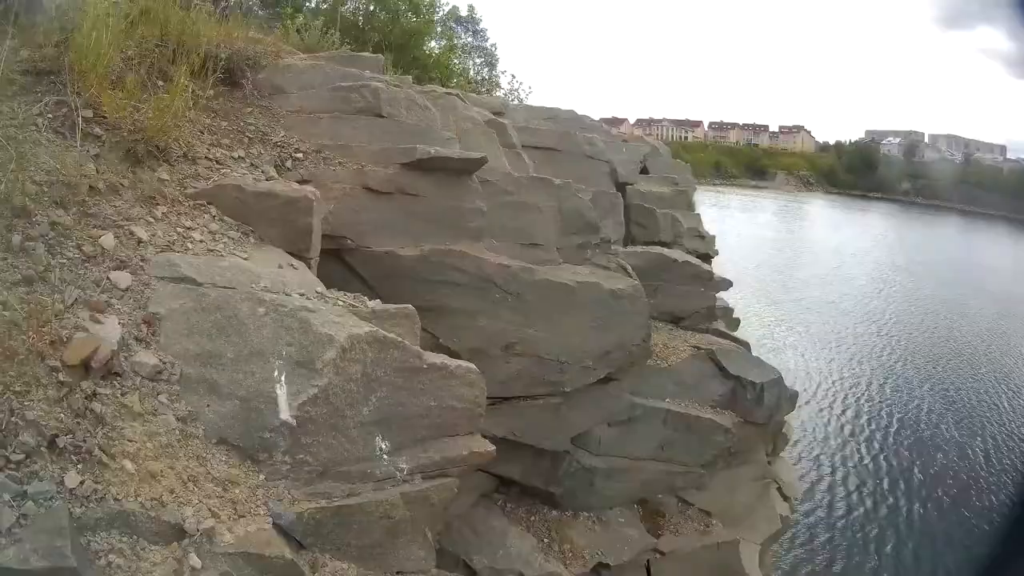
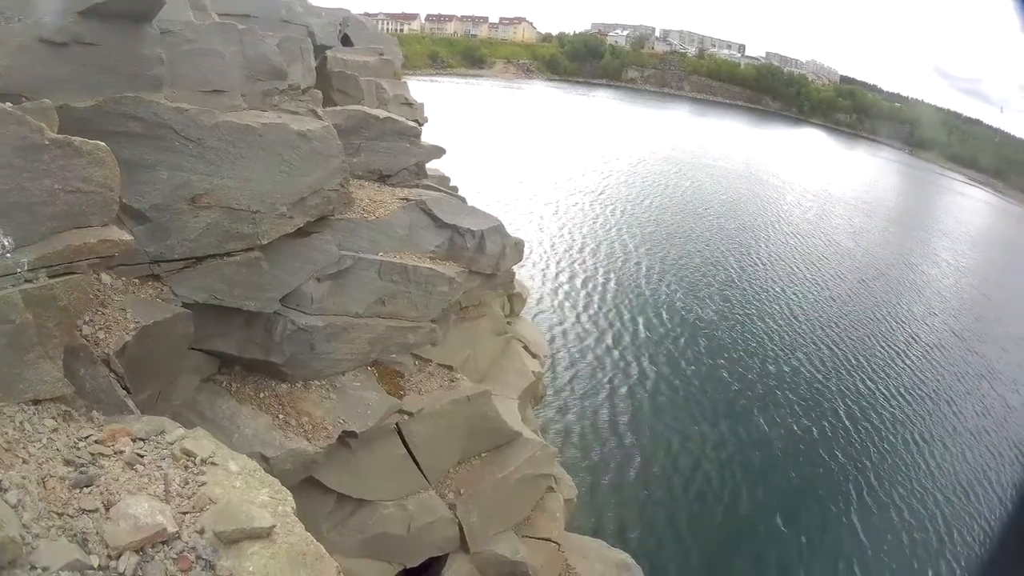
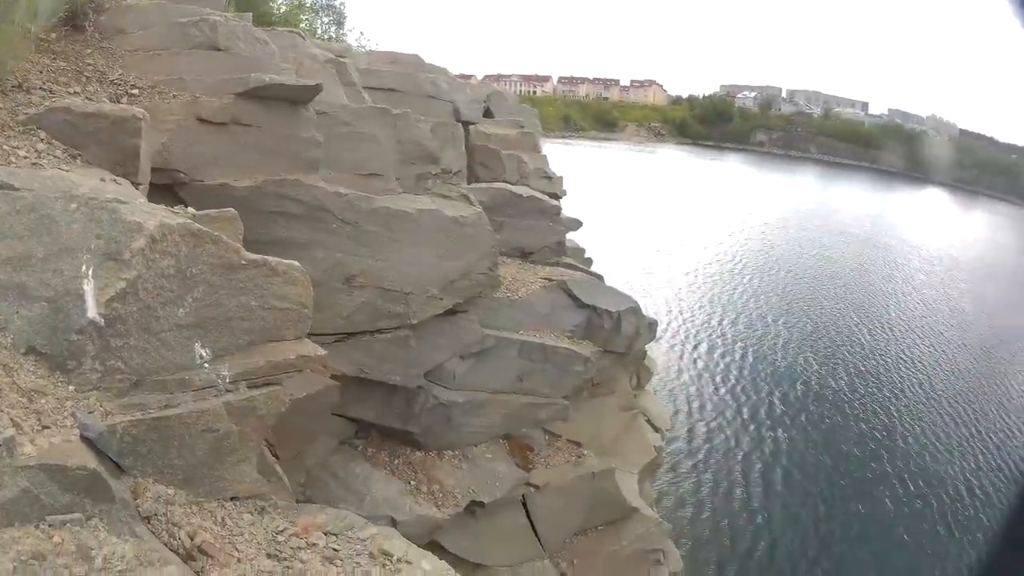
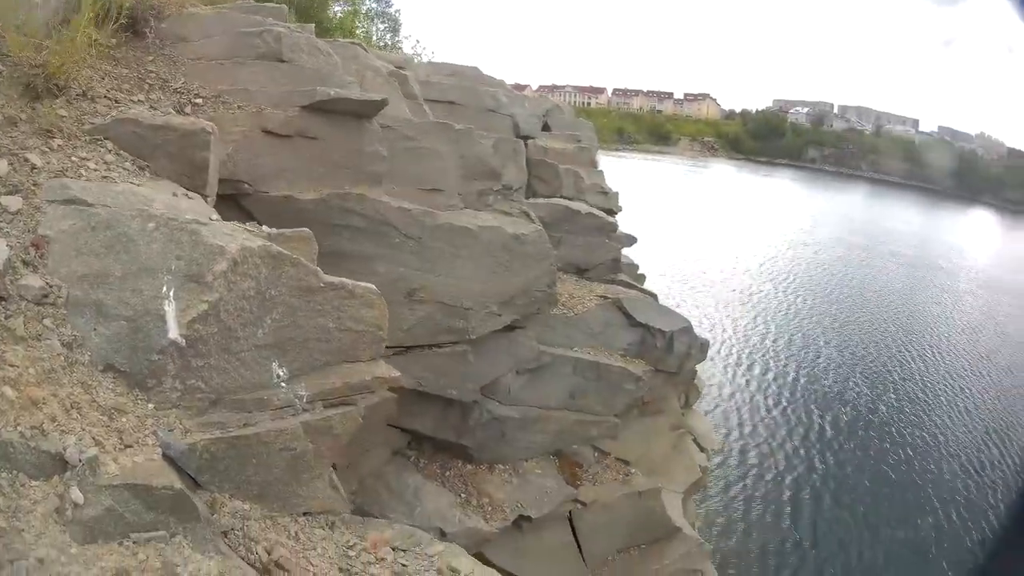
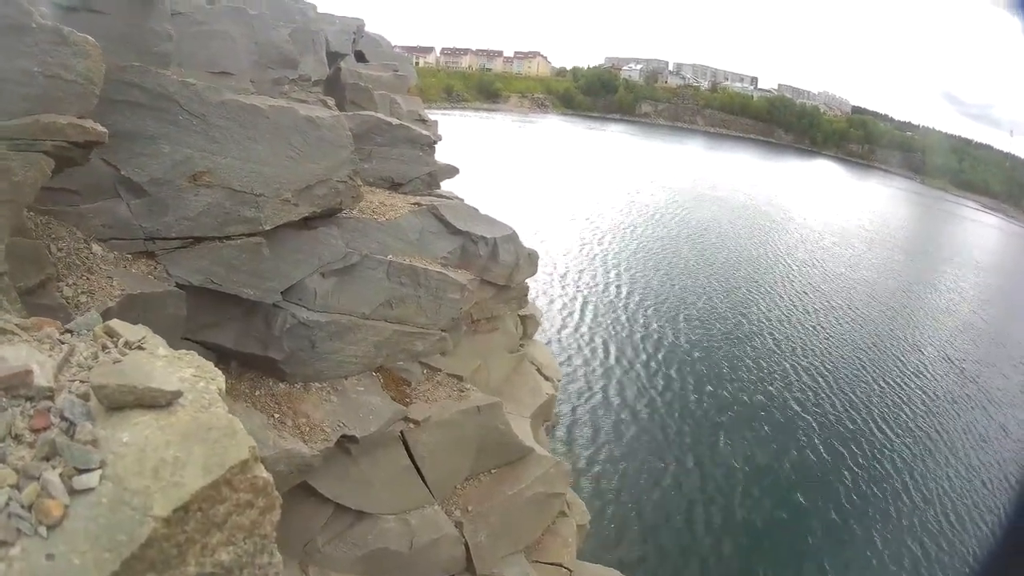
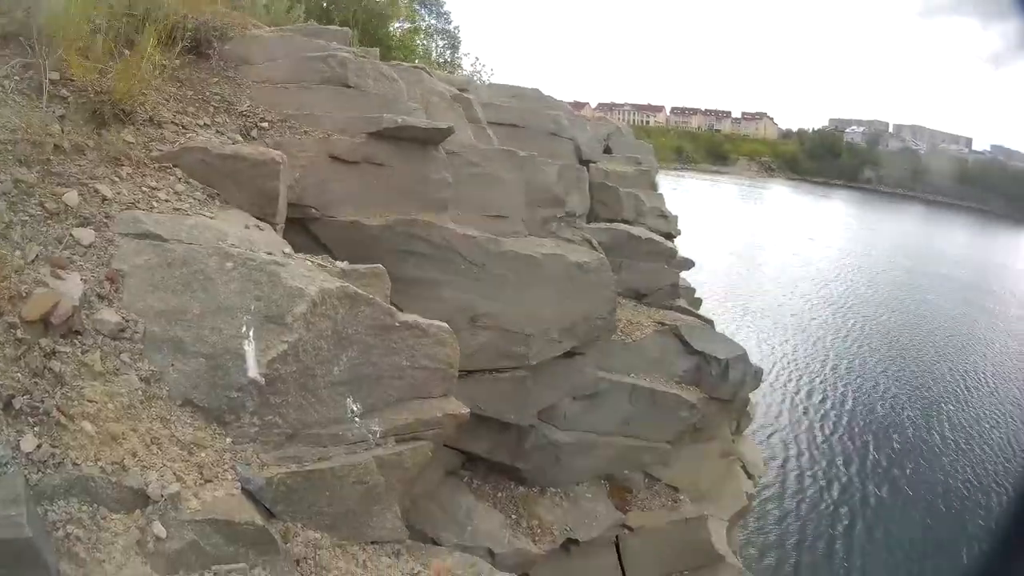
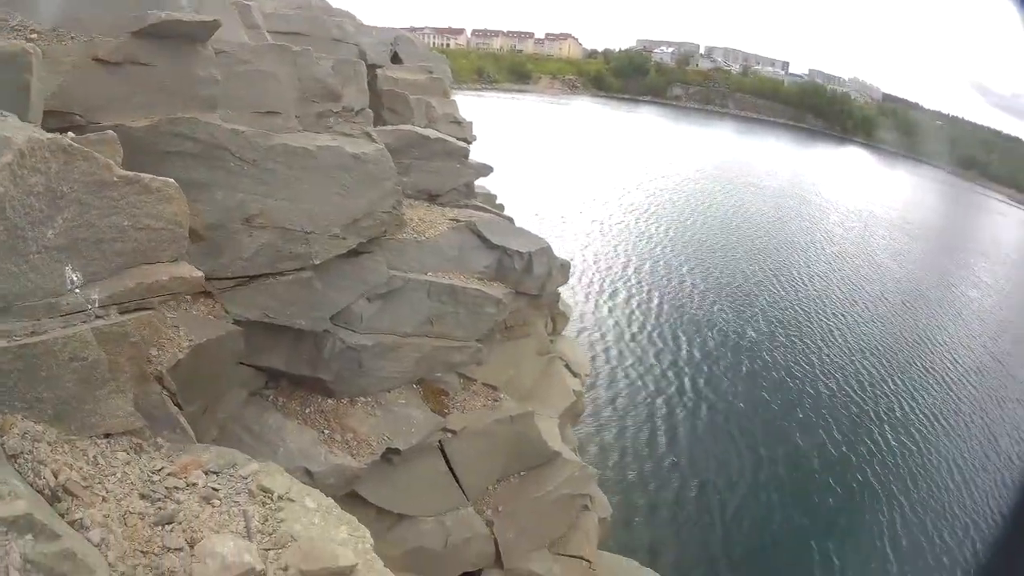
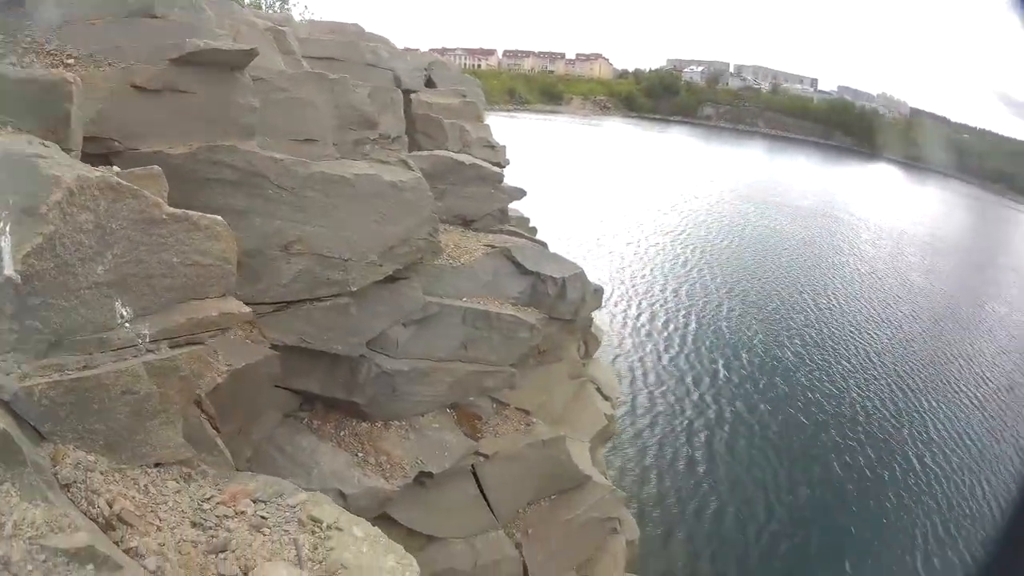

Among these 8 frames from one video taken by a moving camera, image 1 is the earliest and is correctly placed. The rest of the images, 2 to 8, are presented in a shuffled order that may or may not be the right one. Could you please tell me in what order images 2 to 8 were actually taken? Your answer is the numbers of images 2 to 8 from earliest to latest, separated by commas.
6, 4, 3, 8, 7, 2, 5
